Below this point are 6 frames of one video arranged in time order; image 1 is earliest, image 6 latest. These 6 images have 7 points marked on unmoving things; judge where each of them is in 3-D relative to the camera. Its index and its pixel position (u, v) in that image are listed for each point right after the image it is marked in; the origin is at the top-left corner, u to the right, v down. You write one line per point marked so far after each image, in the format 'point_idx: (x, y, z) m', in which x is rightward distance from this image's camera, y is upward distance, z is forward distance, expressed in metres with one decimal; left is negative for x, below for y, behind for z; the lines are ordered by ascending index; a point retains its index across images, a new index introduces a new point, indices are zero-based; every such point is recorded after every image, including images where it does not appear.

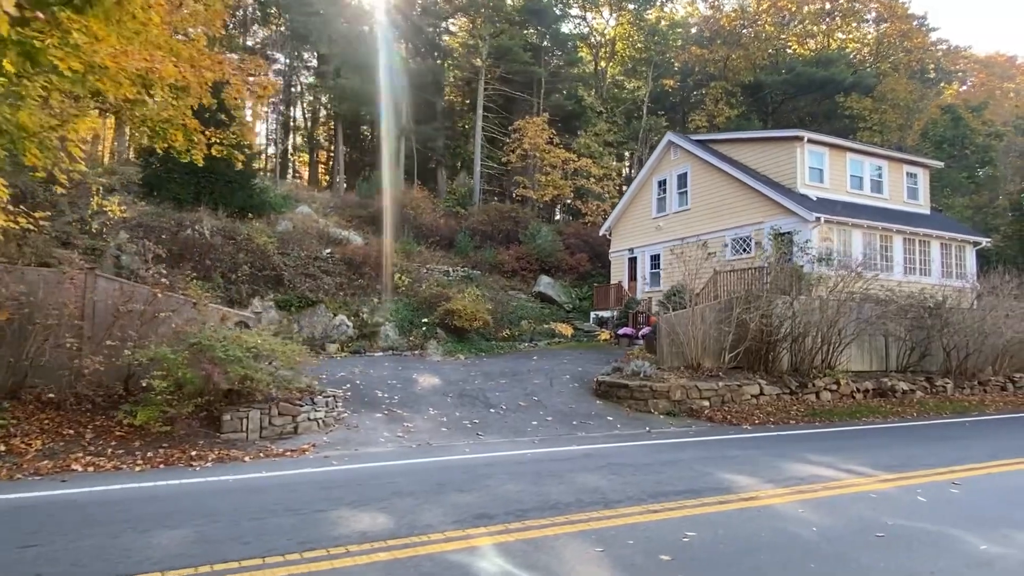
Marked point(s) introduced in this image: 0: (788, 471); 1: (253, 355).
0: (+3.2, -2.1, +7.3) m
1: (-3.7, -1.0, +8.9) m
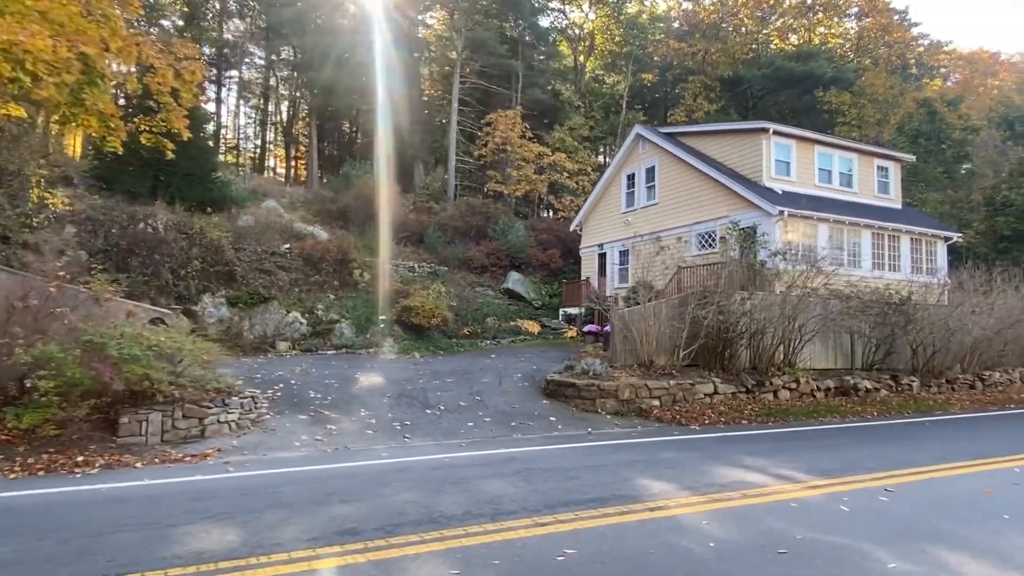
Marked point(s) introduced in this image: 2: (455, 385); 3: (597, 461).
0: (+2.2, -2.0, +6.8) m
1: (-4.7, -0.9, +8.4) m
2: (-1.1, -1.9, +12.2) m
3: (+1.0, -2.1, +7.6) m
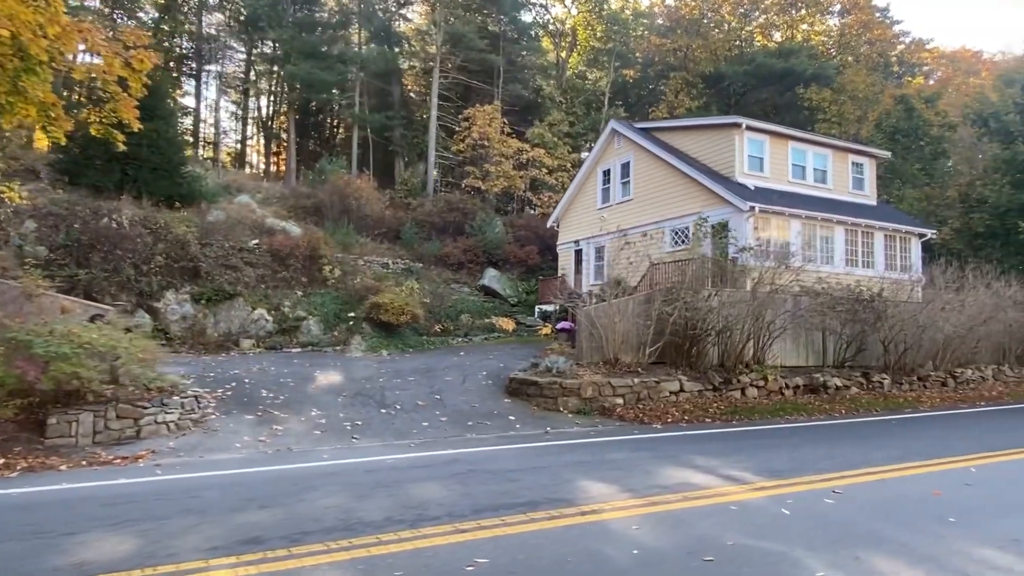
0: (+1.5, -2.0, +6.6) m
1: (-5.3, -0.8, +8.0) m
2: (-1.8, -1.8, +12.0) m
3: (+0.4, -2.0, +7.3) m
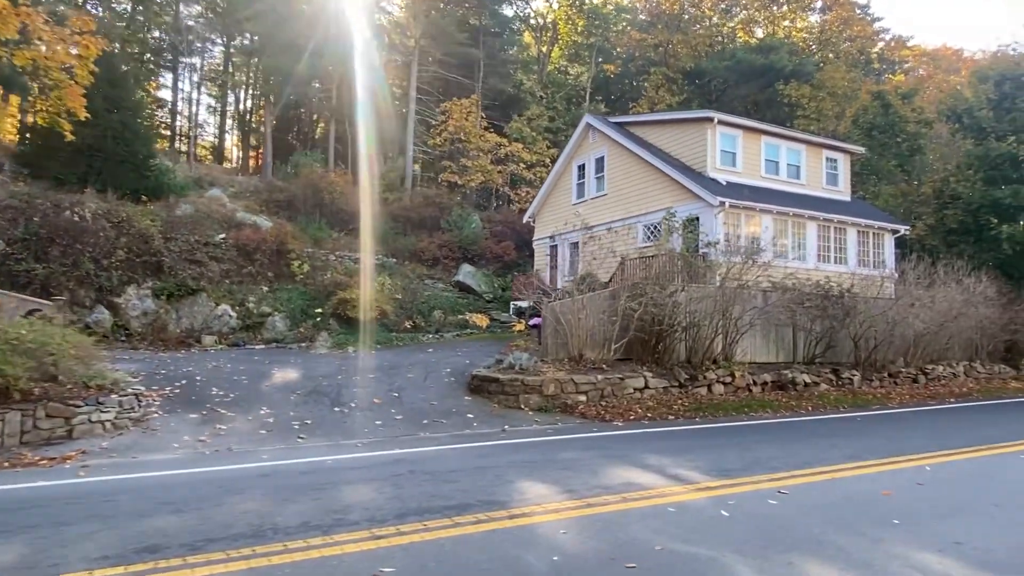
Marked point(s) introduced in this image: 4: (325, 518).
0: (+0.9, -1.9, +6.4) m
1: (-6.0, -0.7, +7.7) m
2: (-2.5, -1.7, +11.7) m
3: (-0.3, -1.9, +7.1) m
4: (-1.4, -1.8, +4.9) m
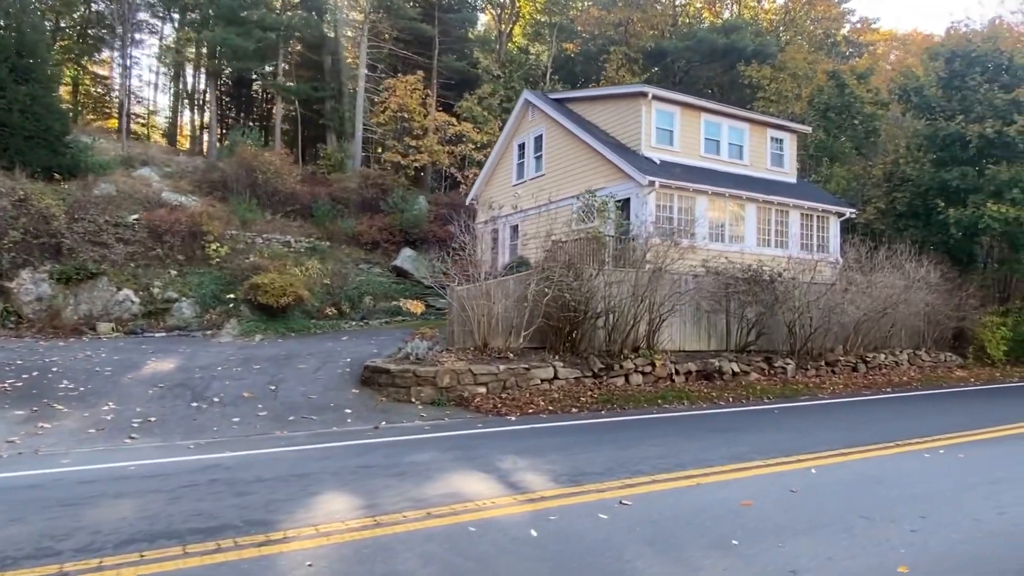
0: (-0.7, -1.7, +5.5) m
1: (-7.6, -0.5, +6.7) m
2: (-4.3, -1.4, +10.8) m
3: (-1.9, -1.7, +6.2) m
4: (-3.0, -1.6, +4.0) m
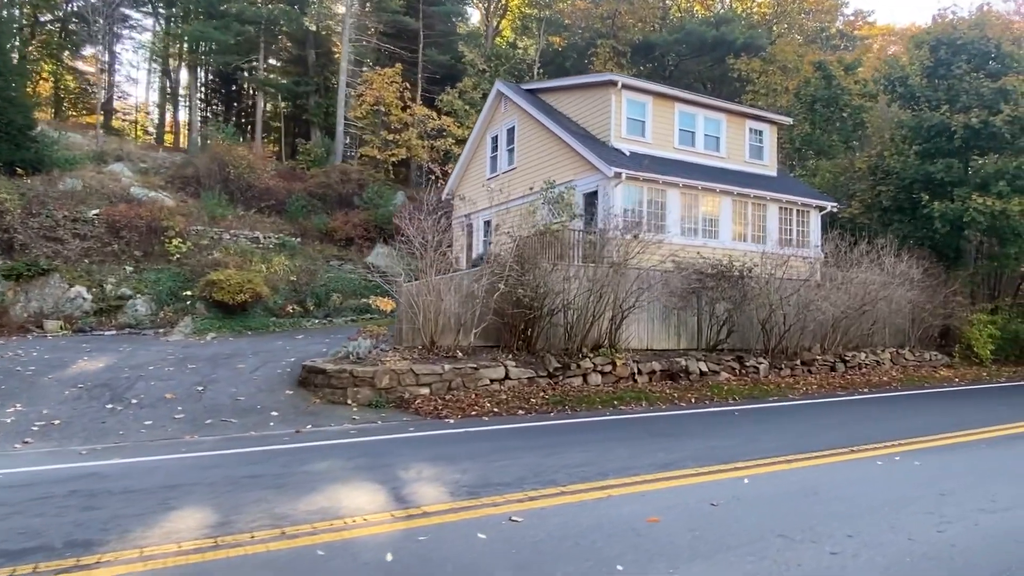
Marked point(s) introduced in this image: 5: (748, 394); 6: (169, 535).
0: (-1.6, -1.7, +5.0) m
1: (-8.5, -0.5, +6.2) m
2: (-5.1, -1.3, +10.3) m
3: (-2.8, -1.7, +5.7) m
4: (-3.9, -1.6, +3.5) m
5: (+4.5, -2.0, +12.0) m
6: (-2.3, -1.6, +4.2) m
